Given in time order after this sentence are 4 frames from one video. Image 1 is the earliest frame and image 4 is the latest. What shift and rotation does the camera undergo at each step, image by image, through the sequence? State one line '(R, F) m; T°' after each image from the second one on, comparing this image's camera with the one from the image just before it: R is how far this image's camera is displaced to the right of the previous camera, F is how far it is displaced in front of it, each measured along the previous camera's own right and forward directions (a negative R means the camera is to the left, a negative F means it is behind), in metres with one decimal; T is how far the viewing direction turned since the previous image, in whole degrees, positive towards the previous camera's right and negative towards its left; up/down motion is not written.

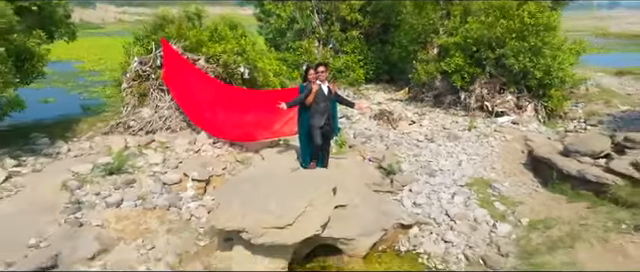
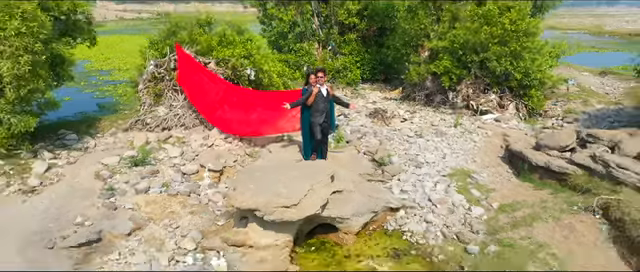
(0.0, -1.3) m; 0°
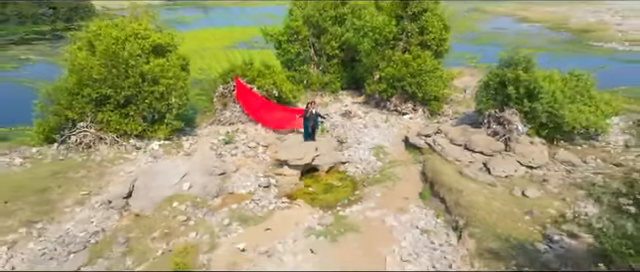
(+0.4, -12.3) m; 0°
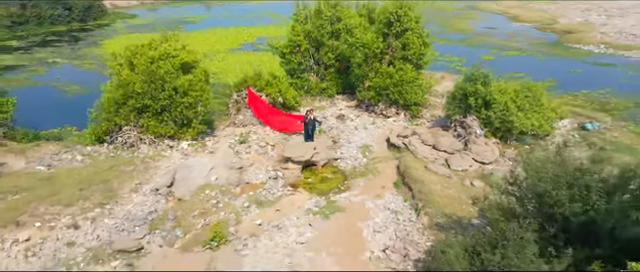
(+0.2, -5.3) m; 0°
